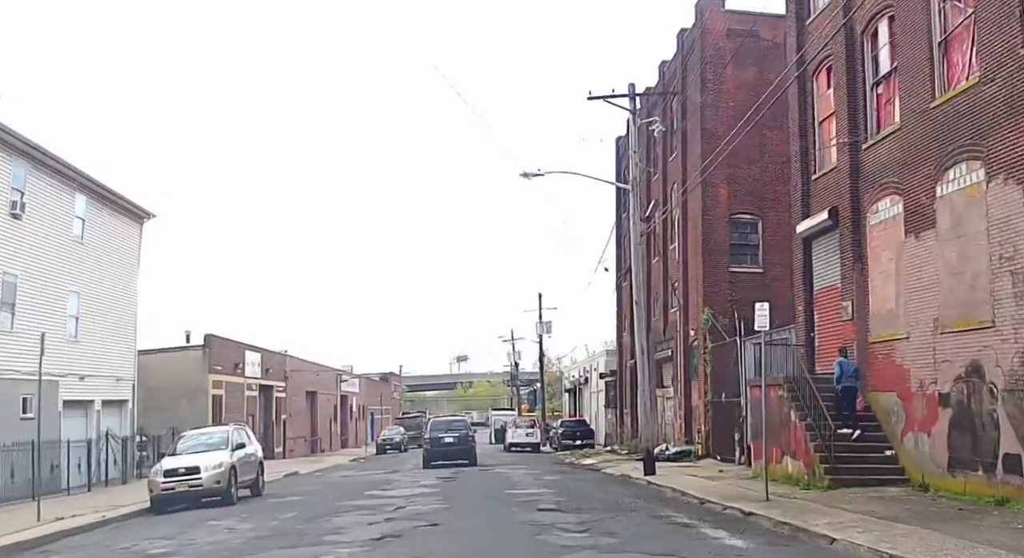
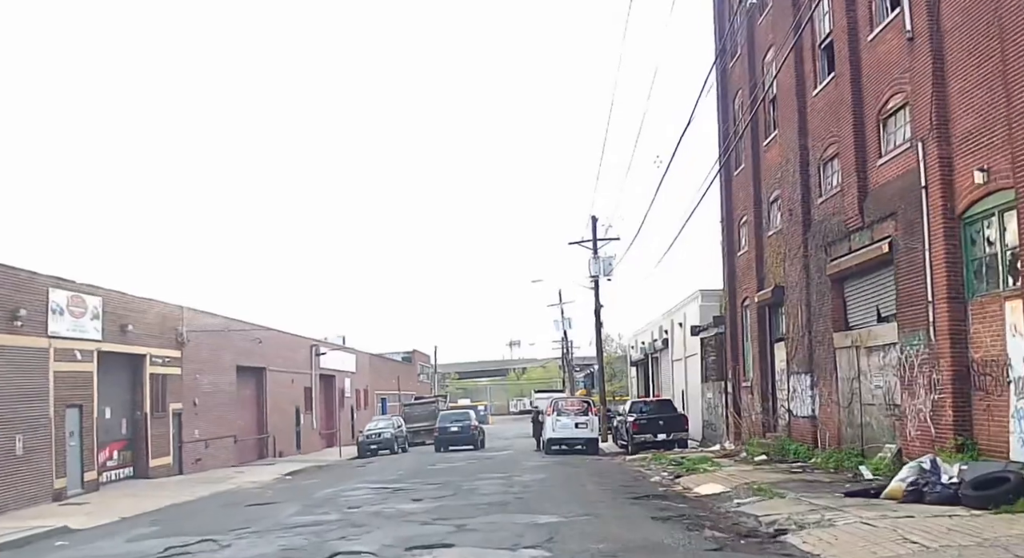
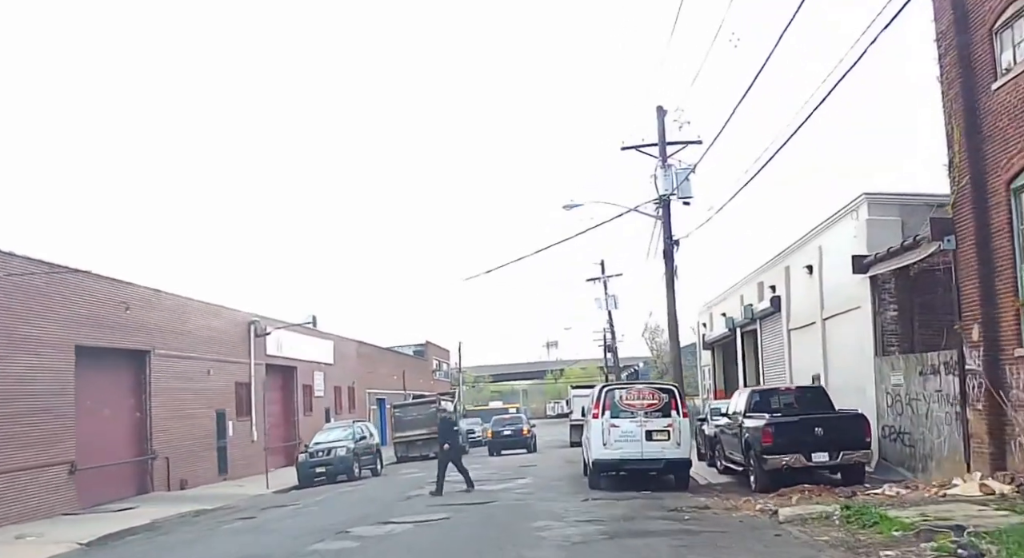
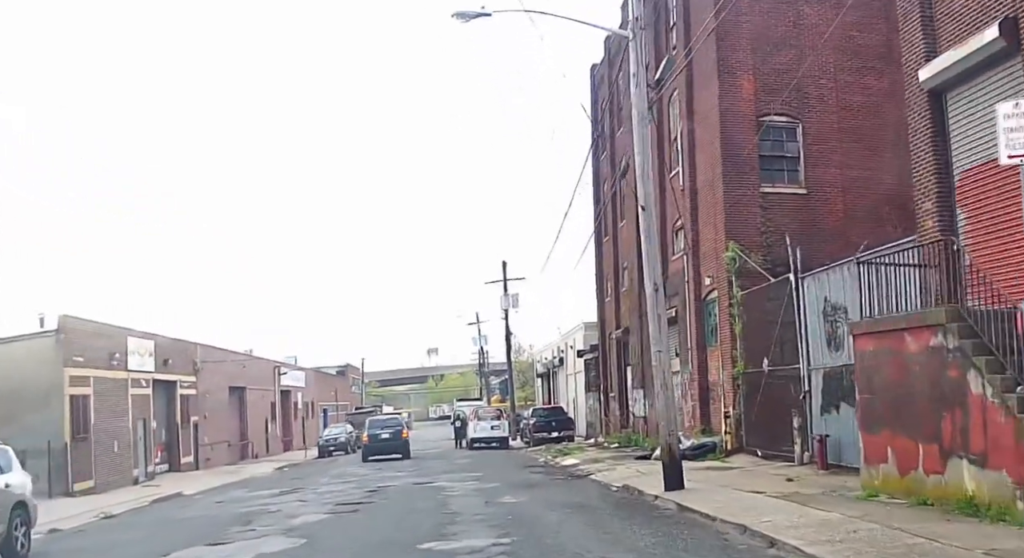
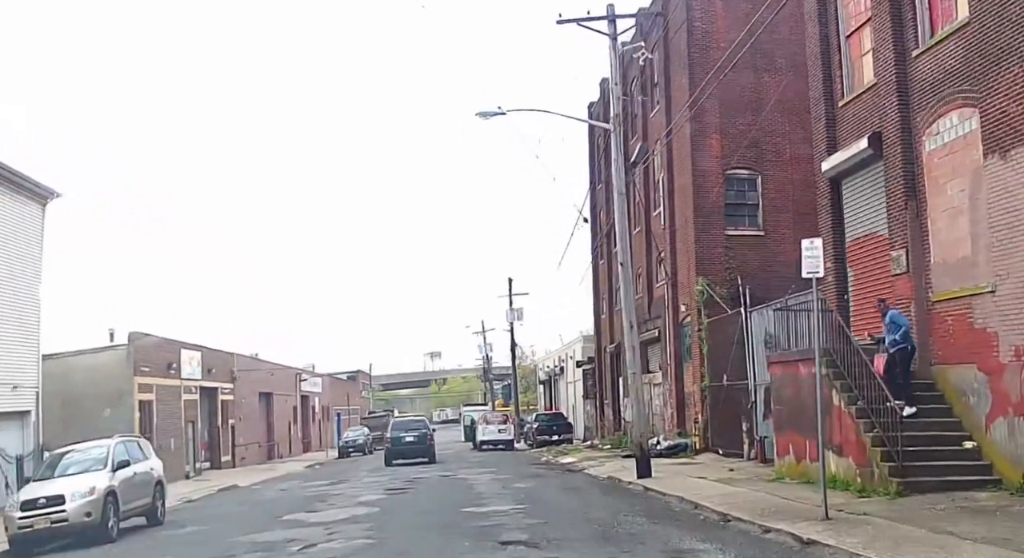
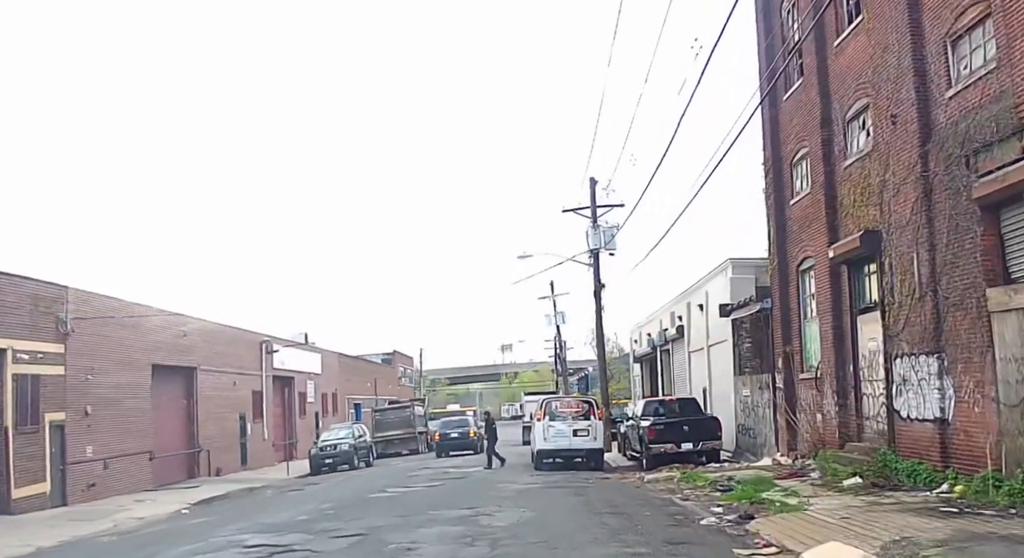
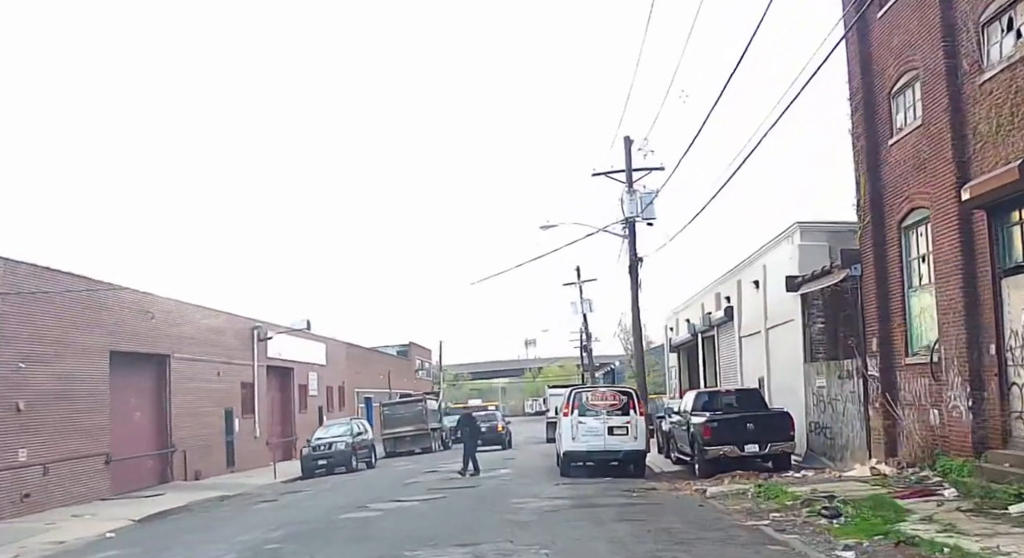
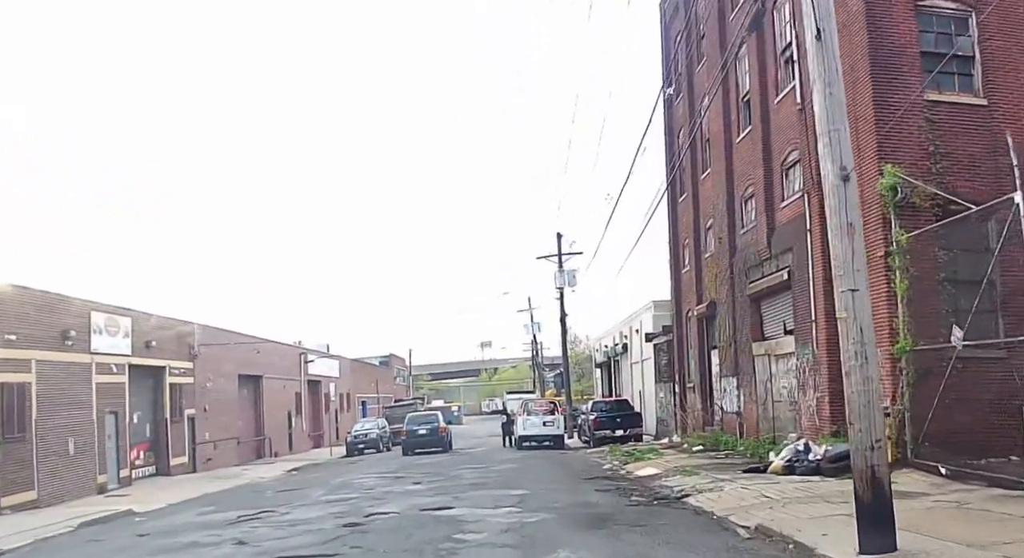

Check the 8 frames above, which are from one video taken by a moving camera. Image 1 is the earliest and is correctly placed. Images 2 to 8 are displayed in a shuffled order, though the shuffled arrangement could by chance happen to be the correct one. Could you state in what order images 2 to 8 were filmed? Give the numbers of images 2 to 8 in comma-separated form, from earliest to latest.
5, 4, 8, 2, 6, 7, 3
